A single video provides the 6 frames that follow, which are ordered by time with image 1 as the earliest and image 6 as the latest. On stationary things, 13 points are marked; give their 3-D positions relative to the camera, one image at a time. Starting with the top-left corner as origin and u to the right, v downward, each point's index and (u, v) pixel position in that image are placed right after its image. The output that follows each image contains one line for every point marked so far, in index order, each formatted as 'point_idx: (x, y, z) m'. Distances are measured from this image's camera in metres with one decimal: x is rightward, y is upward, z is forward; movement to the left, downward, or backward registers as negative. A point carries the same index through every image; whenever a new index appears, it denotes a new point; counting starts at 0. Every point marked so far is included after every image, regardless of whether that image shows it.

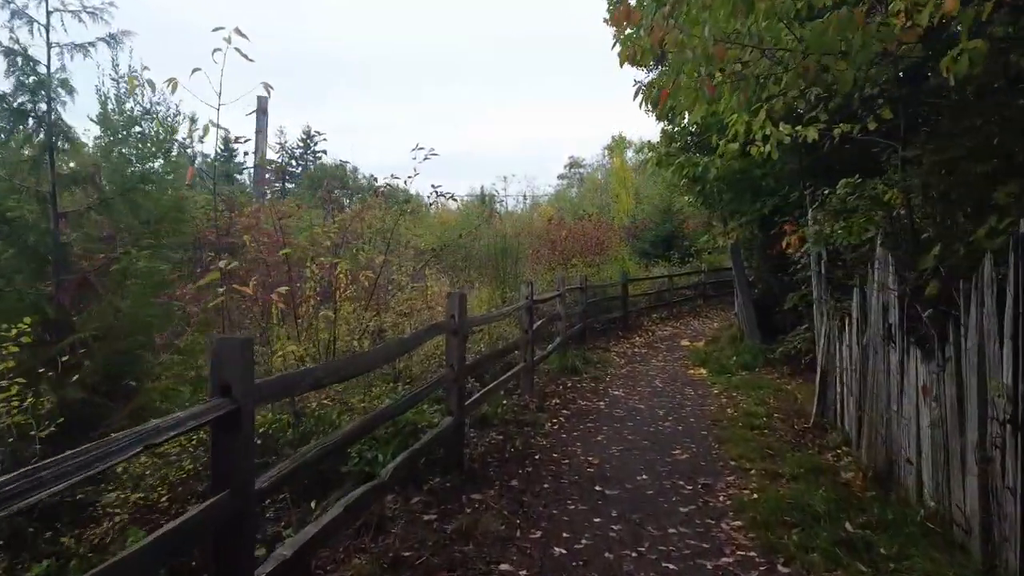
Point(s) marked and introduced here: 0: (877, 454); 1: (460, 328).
0: (+2.2, -1.0, +4.9) m
1: (-0.3, -0.3, +5.1) m
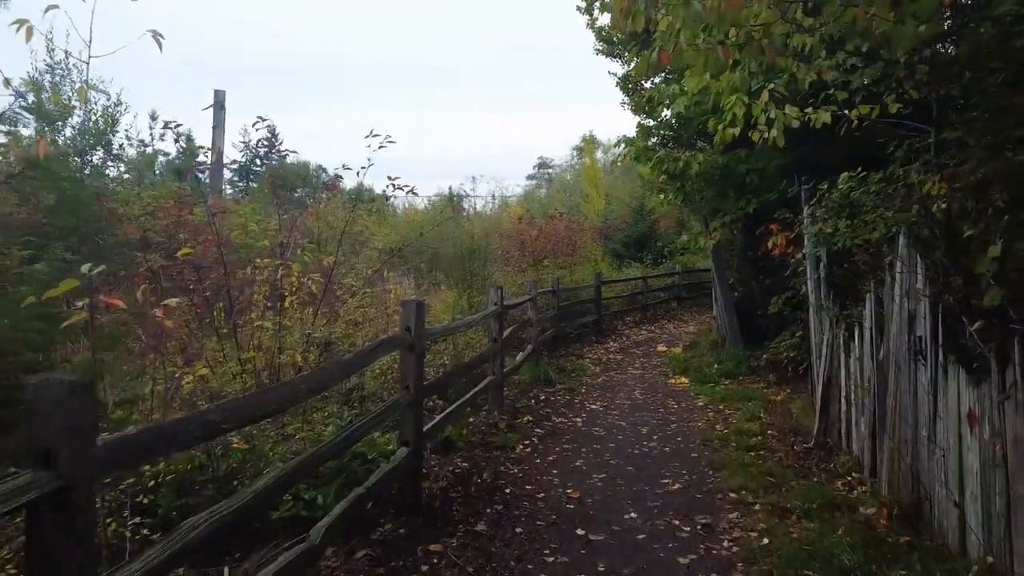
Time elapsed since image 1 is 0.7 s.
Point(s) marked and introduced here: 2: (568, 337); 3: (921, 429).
0: (+2.1, -1.0, +4.2) m
1: (-0.5, -0.3, +4.3) m
2: (+0.9, -0.8, +12.7) m
3: (+2.1, -0.7, +4.1) m
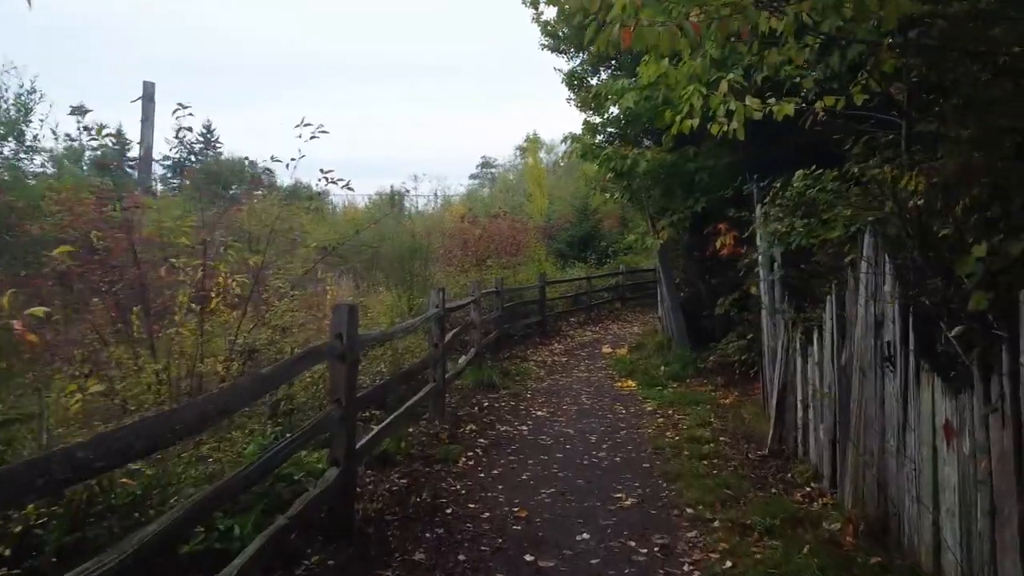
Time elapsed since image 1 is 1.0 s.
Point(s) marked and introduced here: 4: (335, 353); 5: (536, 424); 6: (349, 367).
0: (+1.8, -1.1, +4.0) m
1: (-0.8, -0.3, +3.9) m
2: (0.0, -0.8, +12.3) m
3: (+1.8, -0.7, +3.8) m
4: (-0.8, -0.3, +3.8) m
5: (+0.2, -1.2, +6.9) m
6: (-0.8, -0.4, +3.9) m
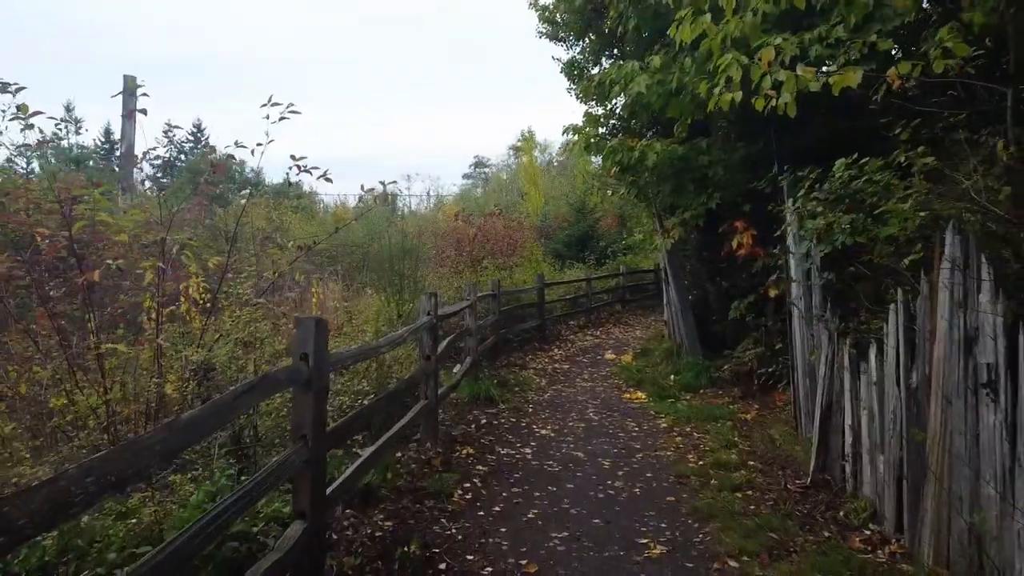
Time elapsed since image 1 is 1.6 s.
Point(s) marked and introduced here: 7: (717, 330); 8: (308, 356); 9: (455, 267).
0: (+1.8, -1.1, +3.2) m
1: (-0.8, -0.3, +3.2) m
2: (0.0, -0.8, +11.6) m
3: (+1.8, -0.8, +3.1) m
4: (-0.8, -0.3, +3.0) m
5: (+0.2, -1.2, +6.1) m
6: (-0.8, -0.4, +3.2) m
7: (+2.6, -0.5, +10.3) m
8: (-0.8, -0.3, +3.1) m
9: (-0.9, +0.4, +13.2) m
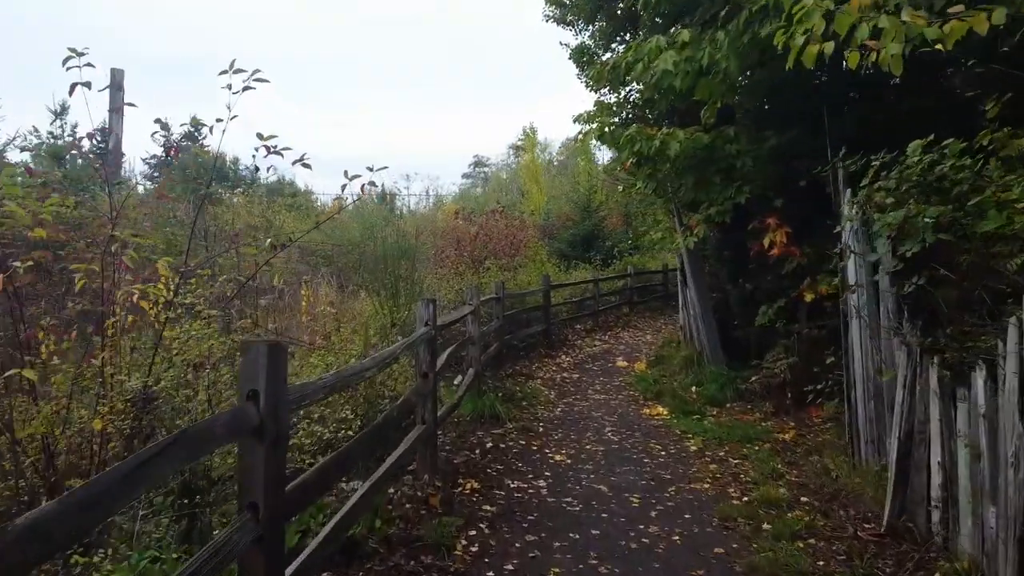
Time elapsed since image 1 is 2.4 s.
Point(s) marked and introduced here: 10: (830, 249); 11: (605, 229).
0: (+1.9, -1.1, +2.4) m
1: (-0.7, -0.4, +2.3) m
2: (0.0, -0.9, +10.7) m
3: (+1.9, -0.8, +2.3) m
4: (-0.7, -0.4, +2.2) m
5: (+0.3, -1.2, +5.3) m
6: (-0.7, -0.5, +2.3) m
7: (+2.7, -0.6, +9.4) m
8: (-0.7, -0.3, +2.3) m
9: (-0.9, +0.3, +12.3) m
10: (+3.0, +0.4, +7.6) m
11: (+2.3, +1.4, +19.4) m
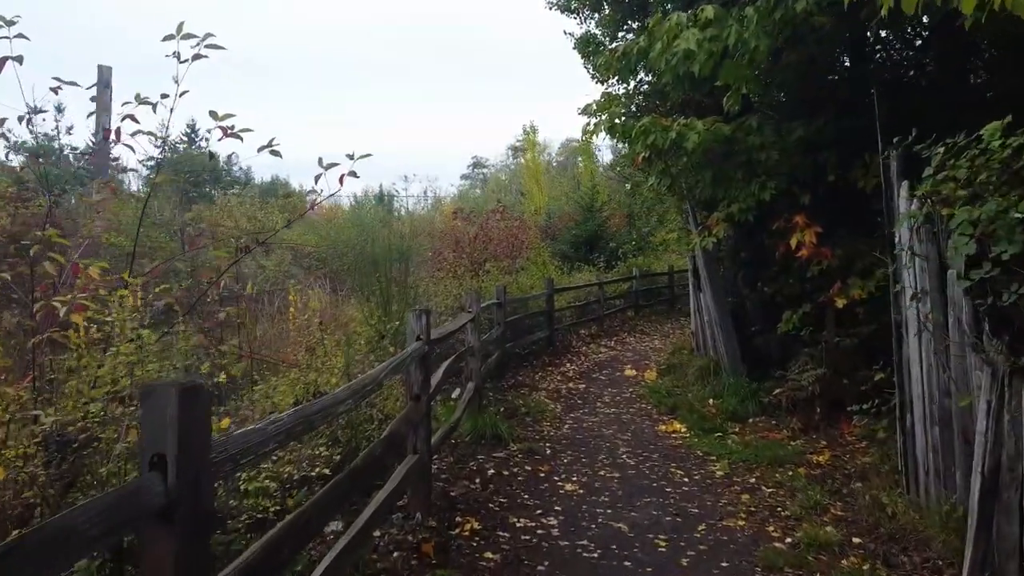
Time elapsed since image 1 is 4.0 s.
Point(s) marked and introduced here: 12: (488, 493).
0: (+1.9, -1.2, +1.7) m
1: (-0.6, -0.4, +1.6) m
2: (+0.1, -0.9, +10.1) m
3: (+1.9, -0.8, +1.6) m
4: (-0.7, -0.4, +1.5) m
5: (+0.3, -1.3, +4.6) m
6: (-0.7, -0.5, +1.7) m
7: (+2.7, -0.6, +8.8) m
8: (-0.7, -0.3, +1.6) m
9: (-0.8, +0.3, +11.6) m
10: (+3.1, +0.3, +7.0) m
11: (+2.3, +1.4, +18.7) m
12: (-0.1, -1.2, +4.8) m
